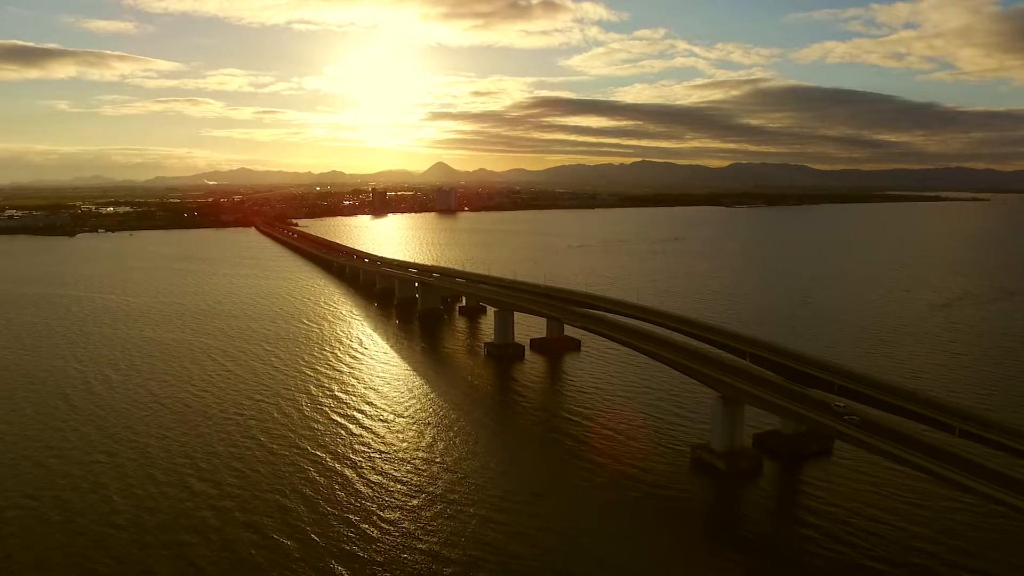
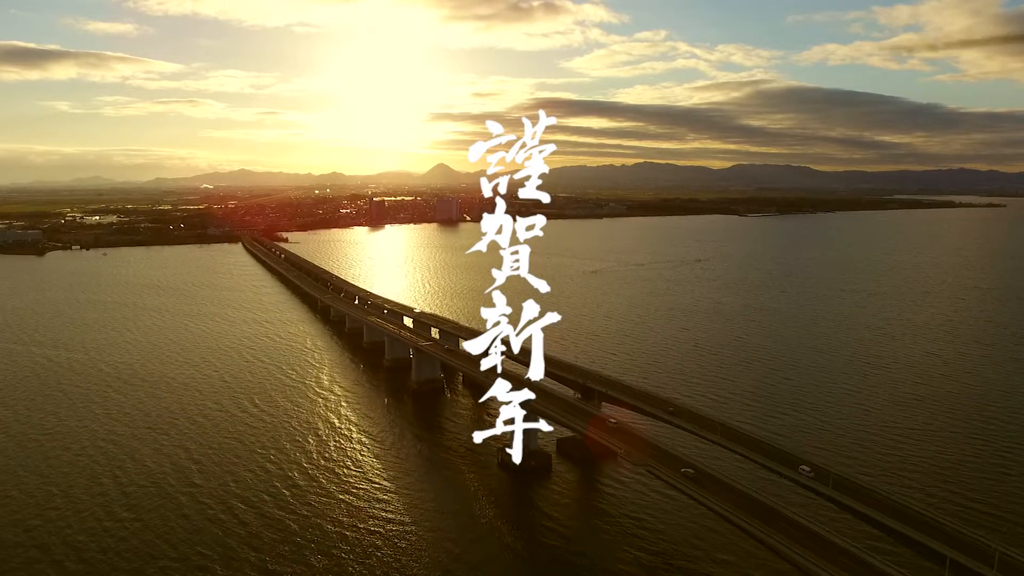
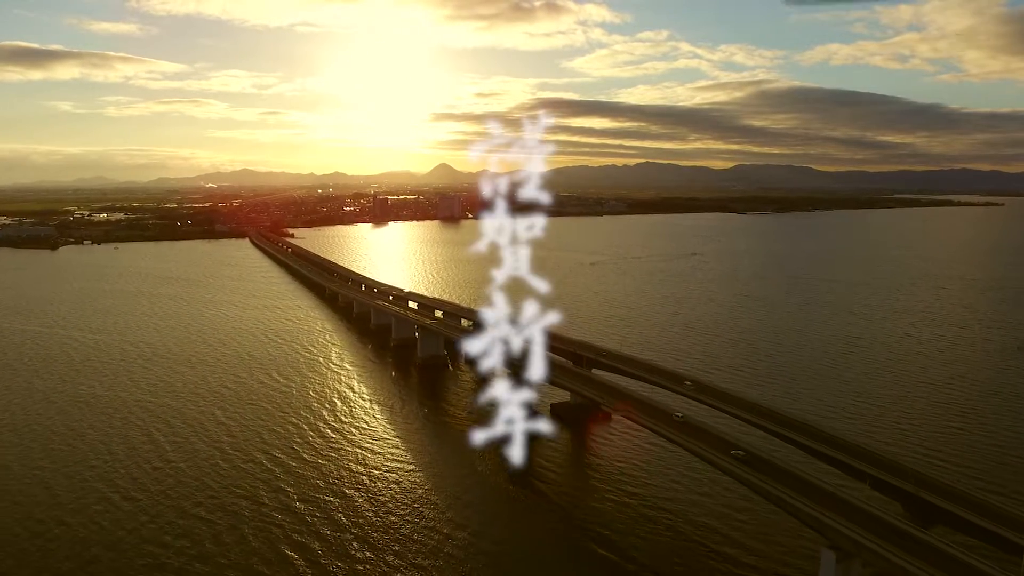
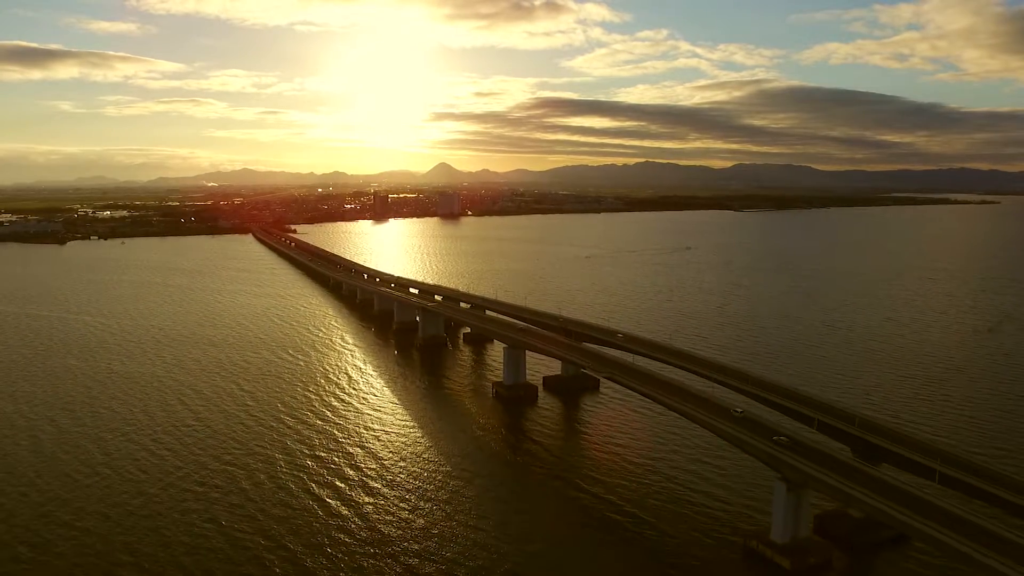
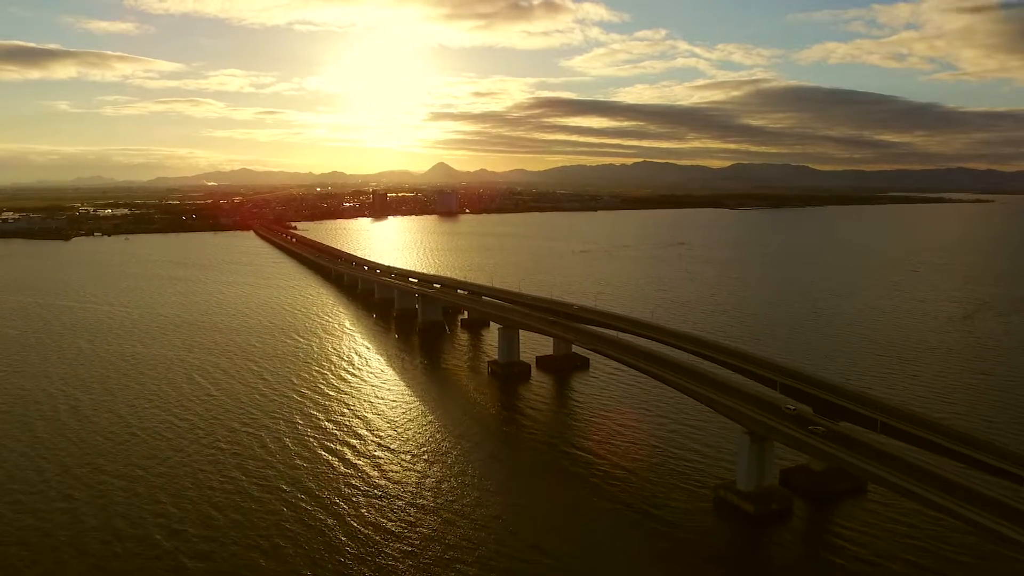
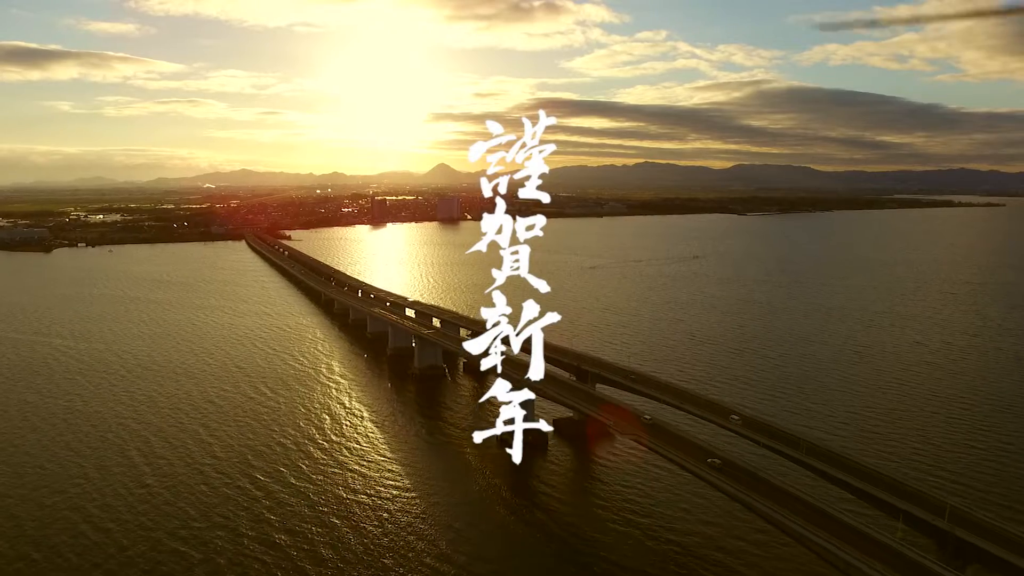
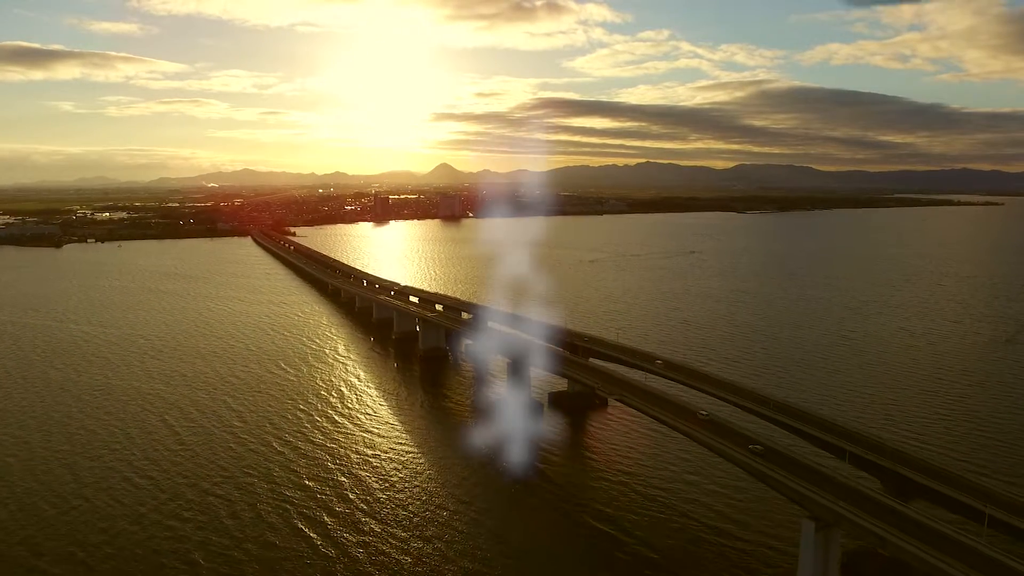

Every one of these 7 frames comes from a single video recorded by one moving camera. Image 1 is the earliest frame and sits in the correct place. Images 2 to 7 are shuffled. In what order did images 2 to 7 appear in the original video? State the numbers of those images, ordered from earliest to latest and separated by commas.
5, 4, 7, 3, 6, 2
